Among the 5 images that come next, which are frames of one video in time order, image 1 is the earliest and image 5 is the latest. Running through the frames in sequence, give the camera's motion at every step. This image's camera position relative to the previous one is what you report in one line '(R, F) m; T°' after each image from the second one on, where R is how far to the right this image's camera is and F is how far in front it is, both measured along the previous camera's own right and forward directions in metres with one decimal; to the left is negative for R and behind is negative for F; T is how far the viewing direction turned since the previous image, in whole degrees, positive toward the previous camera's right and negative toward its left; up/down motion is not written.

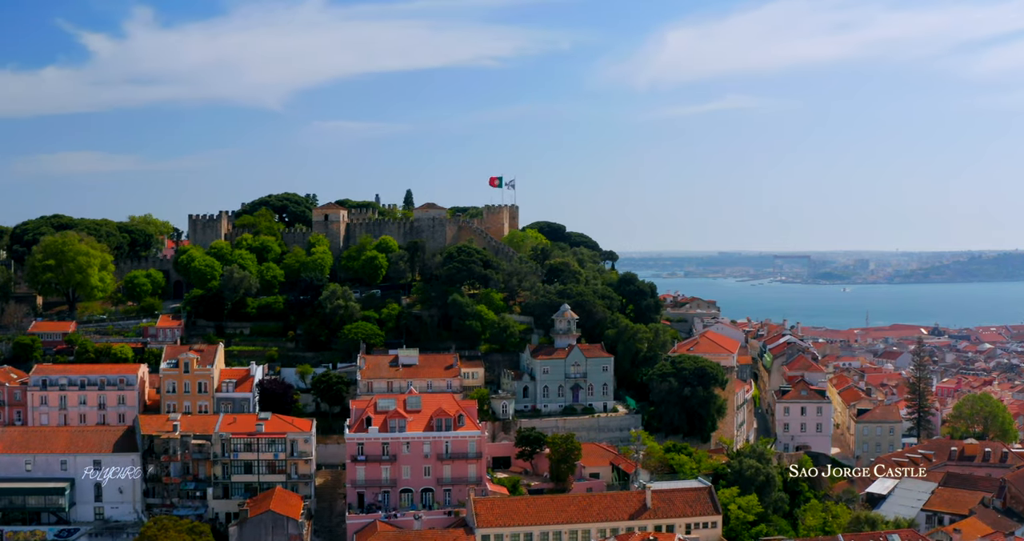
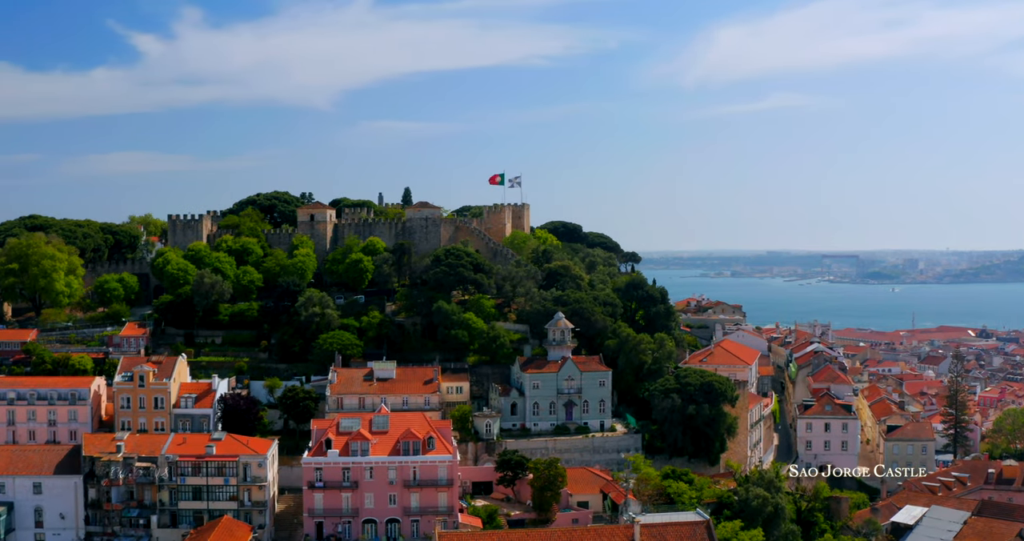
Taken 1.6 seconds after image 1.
(+2.2, +3.9) m; -2°
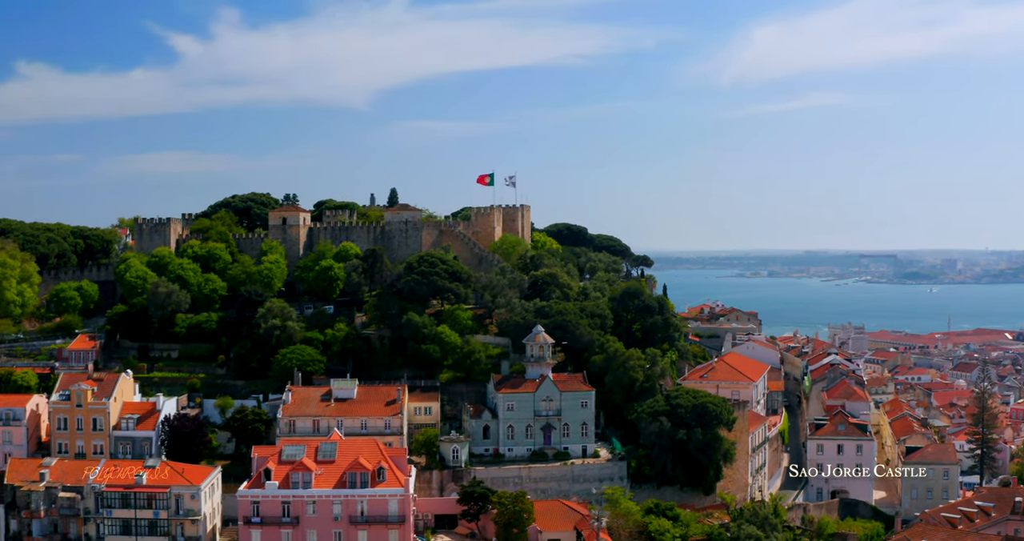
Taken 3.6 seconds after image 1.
(+2.1, +3.6) m; -2°
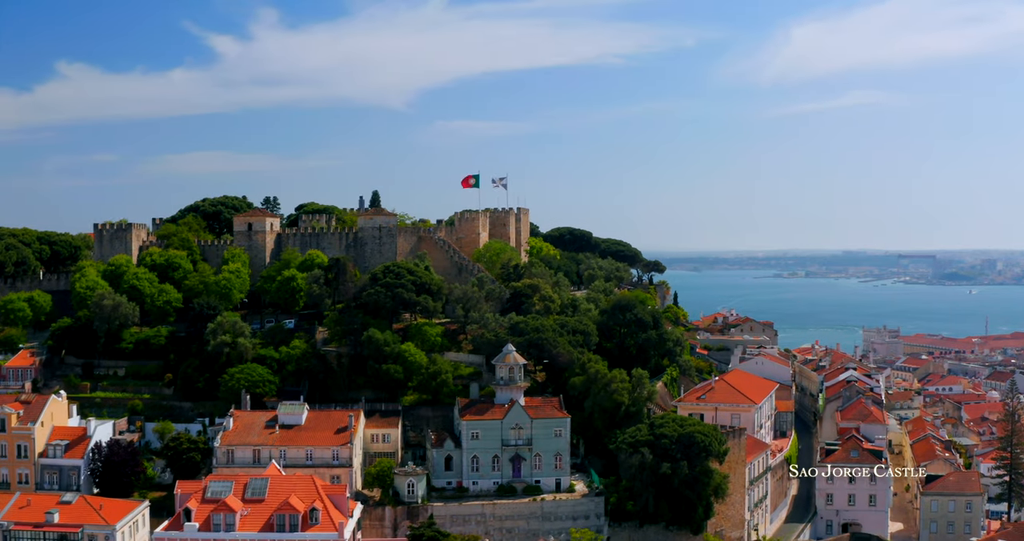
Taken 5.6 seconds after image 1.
(+2.2, +3.6) m; -2°
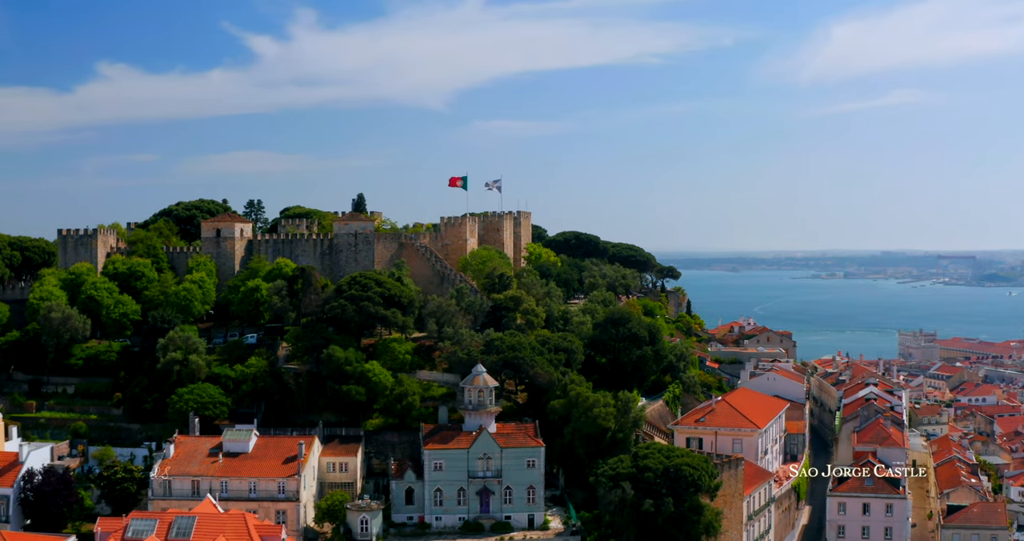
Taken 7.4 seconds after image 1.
(+1.9, +3.1) m; -2°
